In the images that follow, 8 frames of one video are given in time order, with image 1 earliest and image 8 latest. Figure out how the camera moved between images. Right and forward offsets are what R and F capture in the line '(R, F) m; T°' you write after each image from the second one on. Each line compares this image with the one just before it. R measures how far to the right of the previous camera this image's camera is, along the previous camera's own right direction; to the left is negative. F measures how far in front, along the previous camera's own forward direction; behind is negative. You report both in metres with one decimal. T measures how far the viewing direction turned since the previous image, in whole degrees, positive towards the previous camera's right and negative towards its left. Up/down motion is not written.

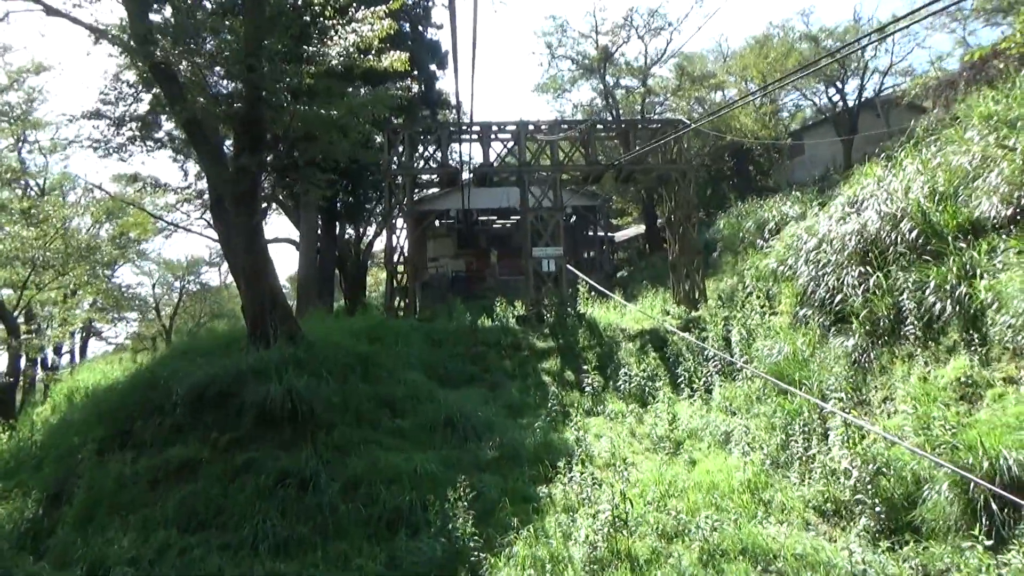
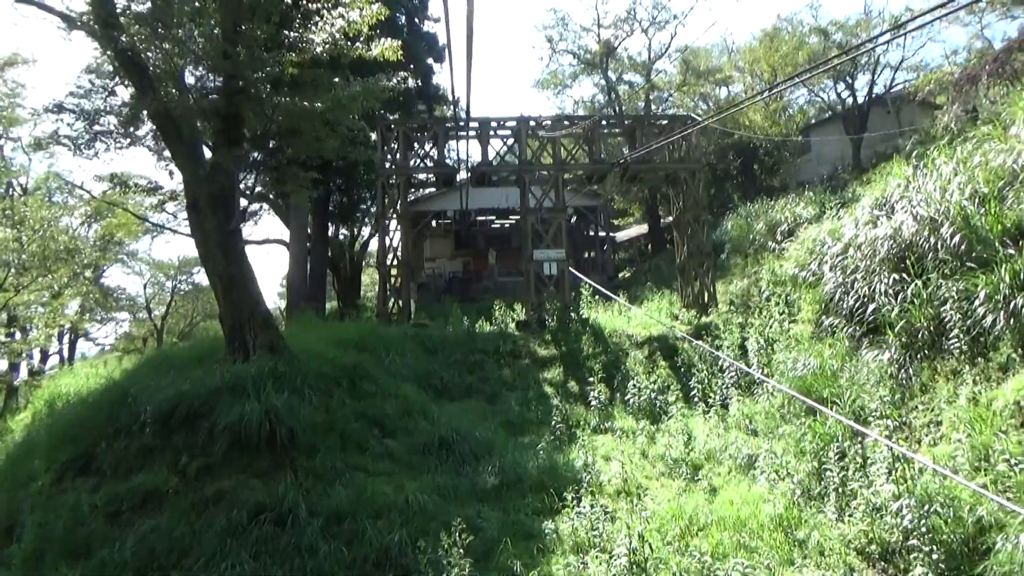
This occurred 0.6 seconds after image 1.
(0.0, +1.0) m; 0°
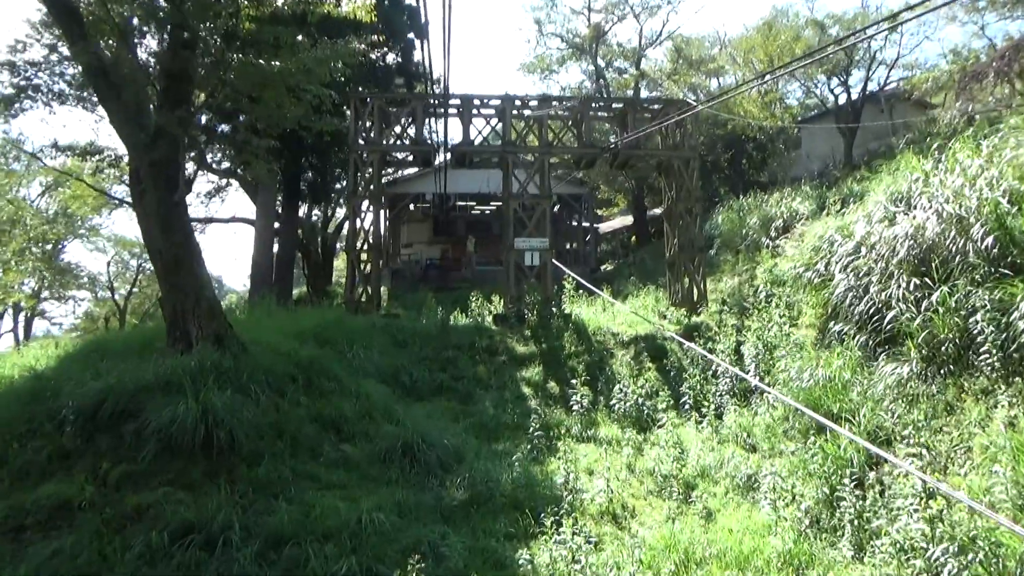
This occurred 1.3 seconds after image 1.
(0.0, +1.1) m; +2°
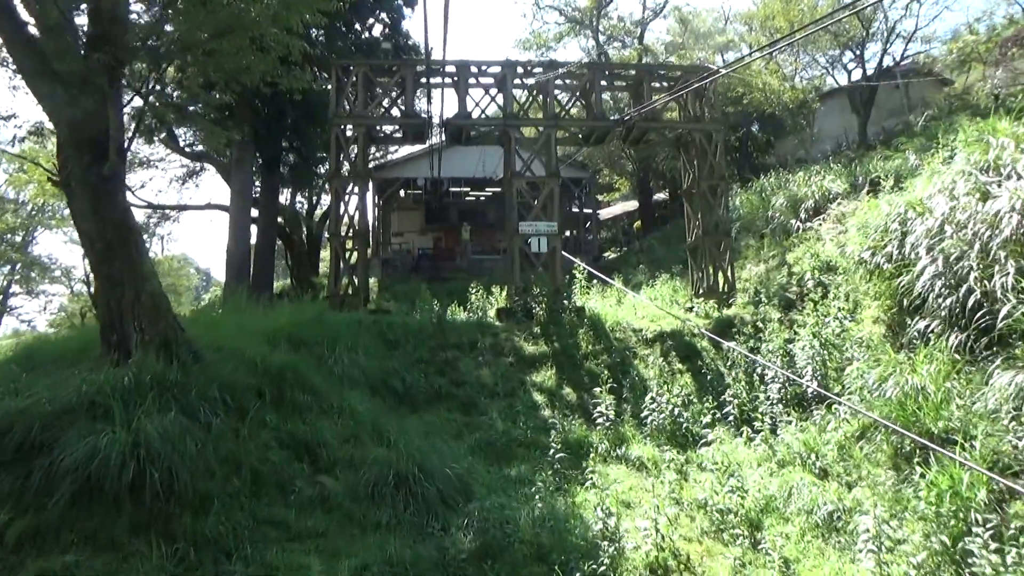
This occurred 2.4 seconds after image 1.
(-0.2, +1.8) m; +1°
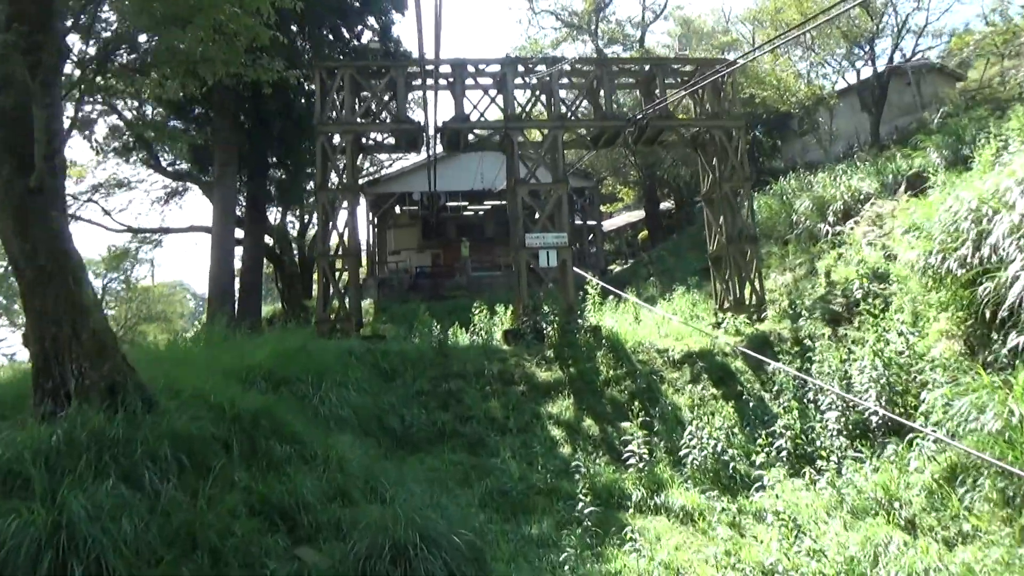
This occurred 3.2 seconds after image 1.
(-0.1, +1.3) m; 0°
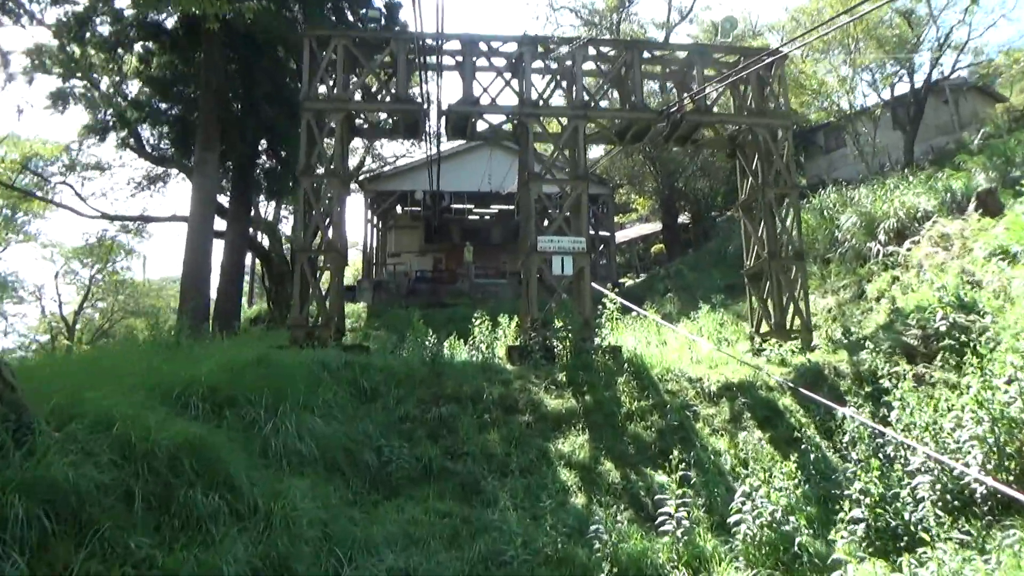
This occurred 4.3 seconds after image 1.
(-0.1, +1.8) m; 0°
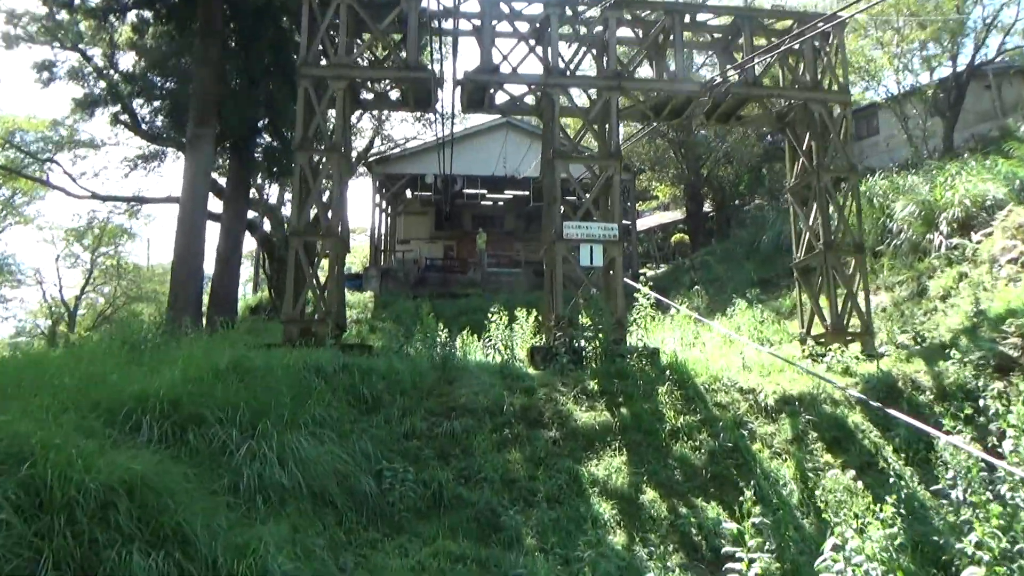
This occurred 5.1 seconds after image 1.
(-0.2, +1.3) m; -1°
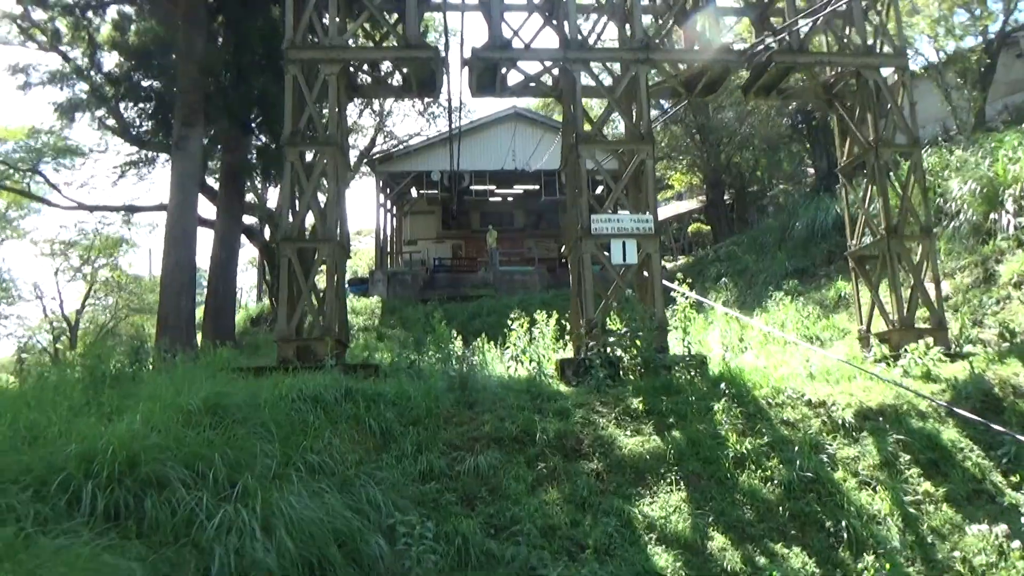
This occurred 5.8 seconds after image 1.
(-0.2, +1.2) m; -1°
